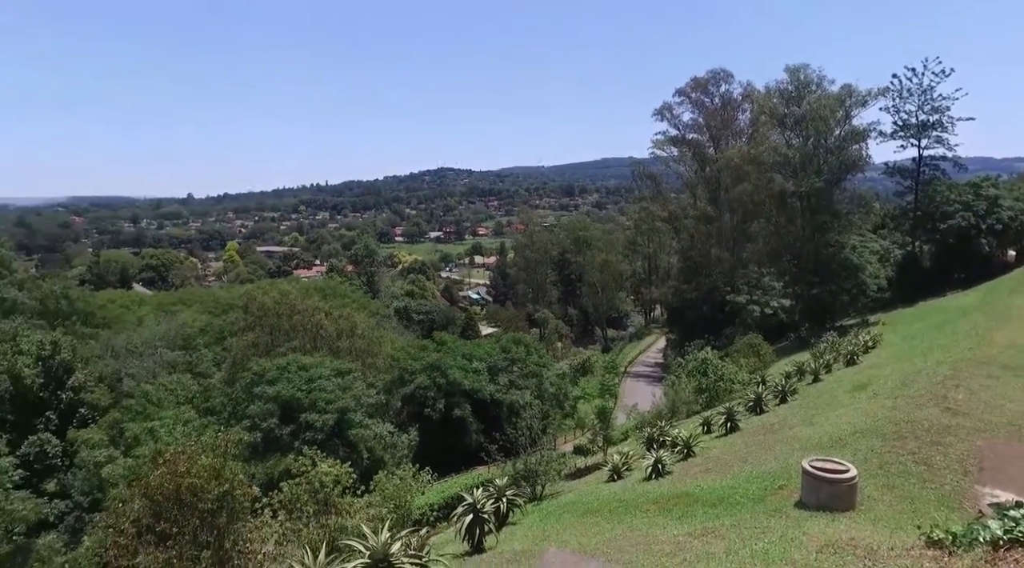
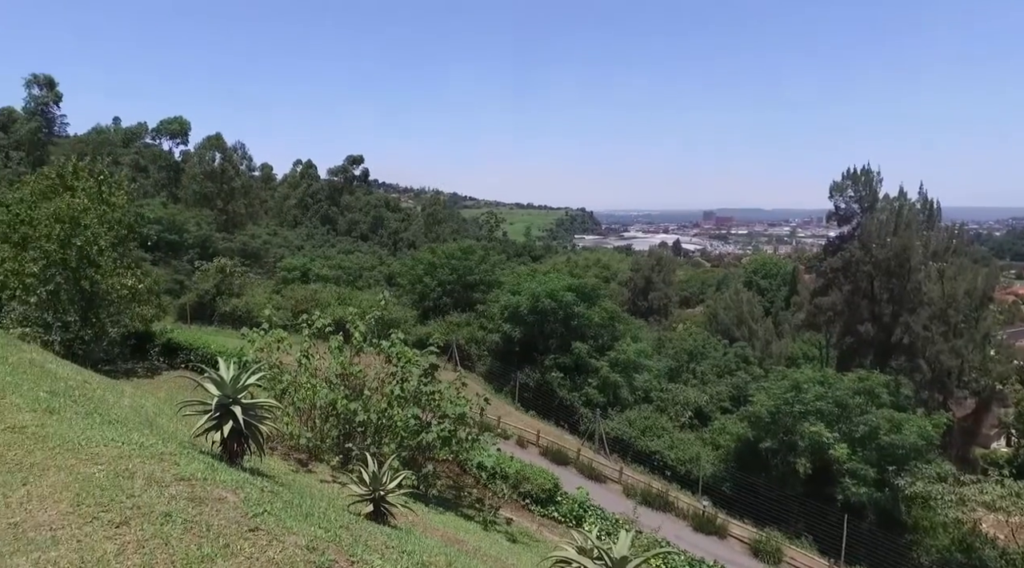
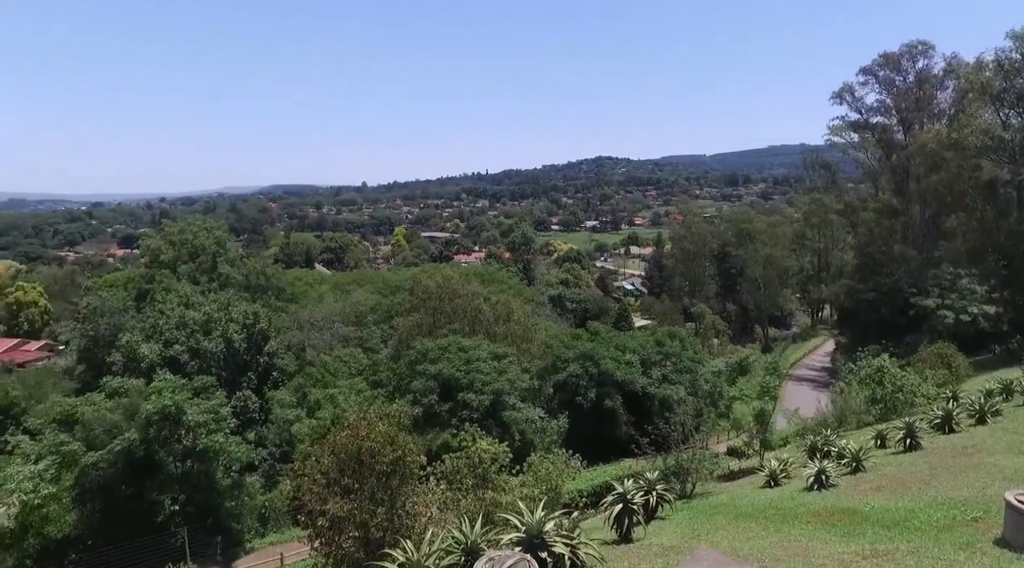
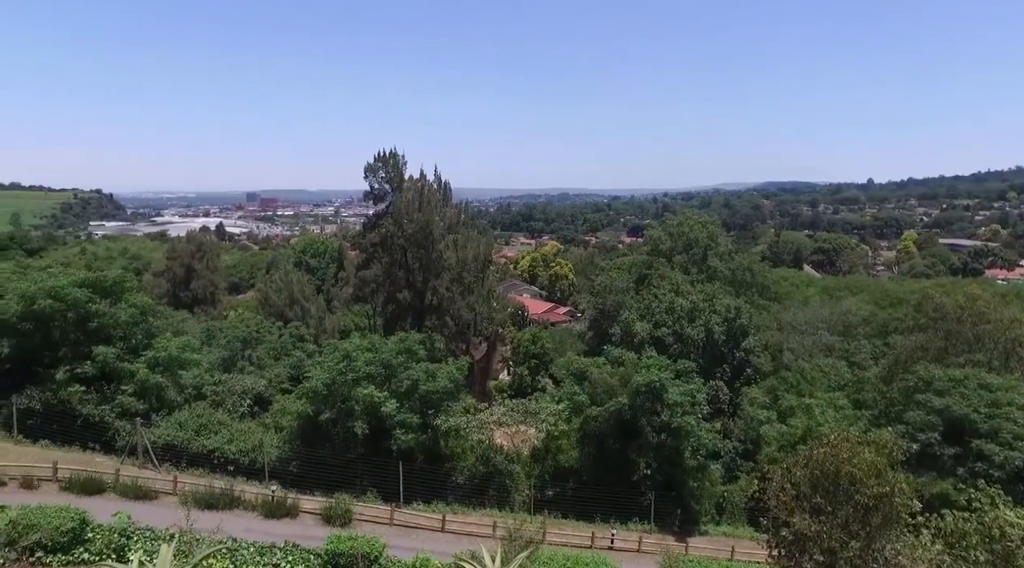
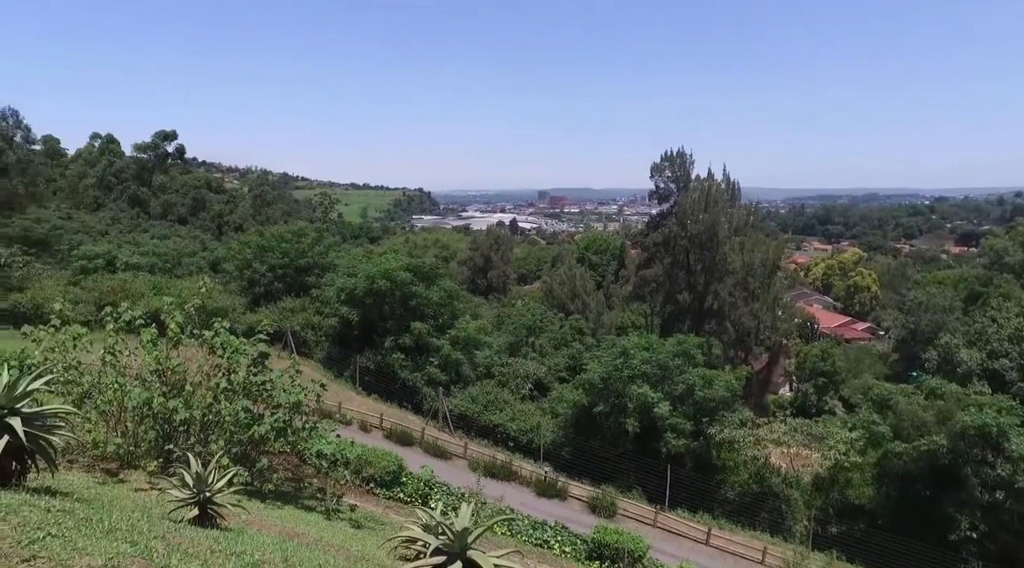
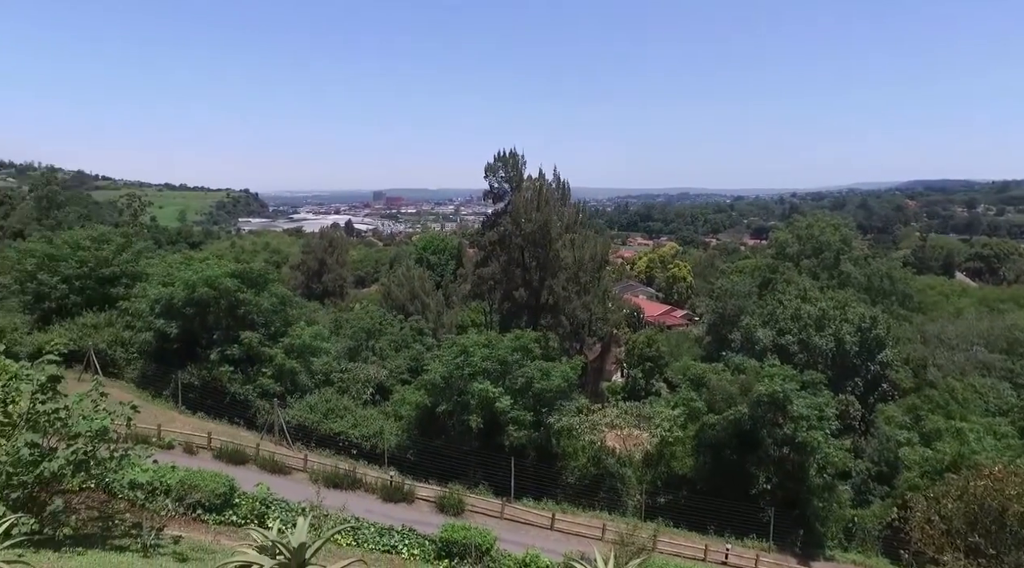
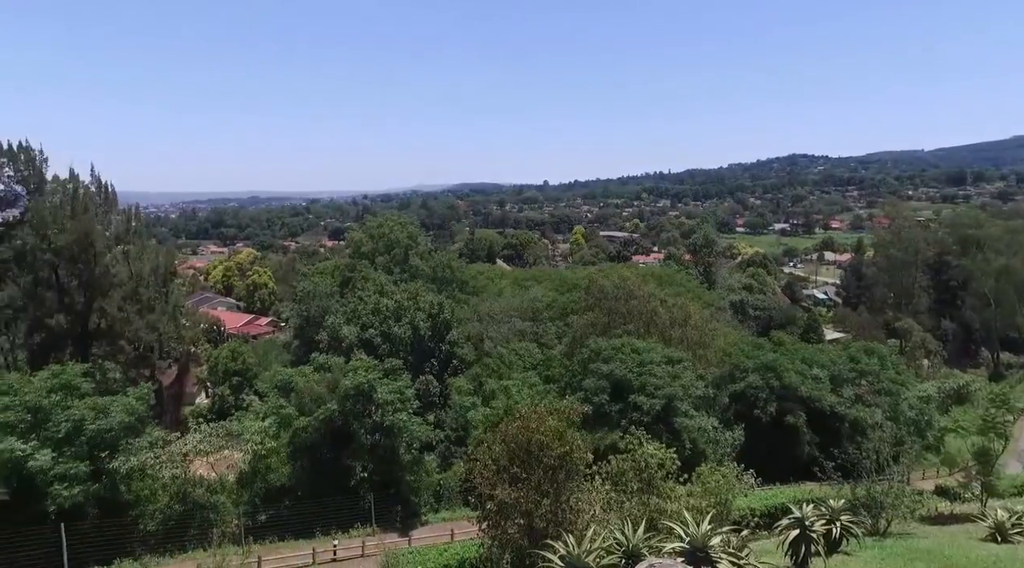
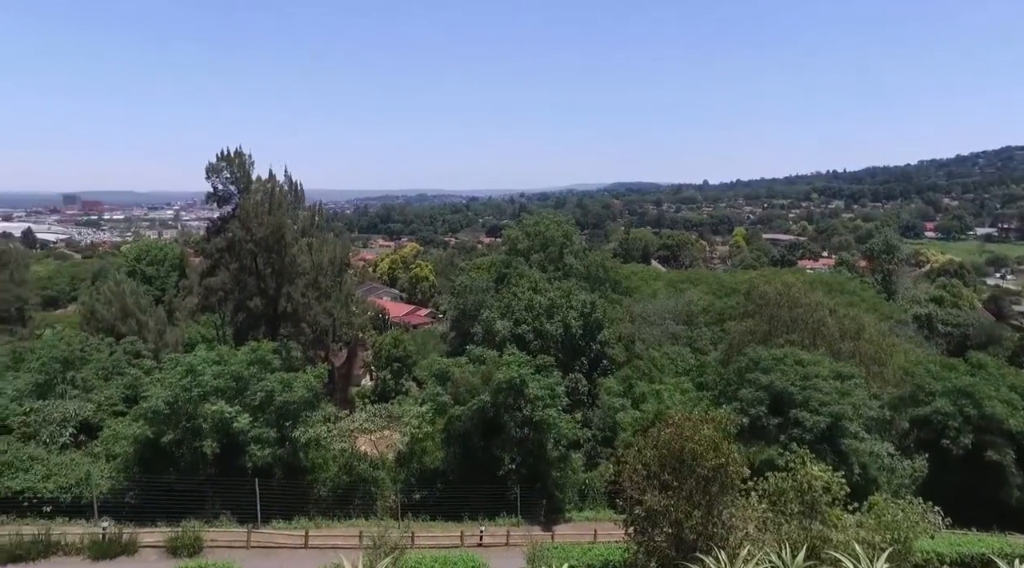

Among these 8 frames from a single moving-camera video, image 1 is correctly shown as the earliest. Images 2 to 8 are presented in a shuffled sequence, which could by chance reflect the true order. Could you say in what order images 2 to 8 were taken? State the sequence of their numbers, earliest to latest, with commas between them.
3, 7, 8, 4, 6, 5, 2
